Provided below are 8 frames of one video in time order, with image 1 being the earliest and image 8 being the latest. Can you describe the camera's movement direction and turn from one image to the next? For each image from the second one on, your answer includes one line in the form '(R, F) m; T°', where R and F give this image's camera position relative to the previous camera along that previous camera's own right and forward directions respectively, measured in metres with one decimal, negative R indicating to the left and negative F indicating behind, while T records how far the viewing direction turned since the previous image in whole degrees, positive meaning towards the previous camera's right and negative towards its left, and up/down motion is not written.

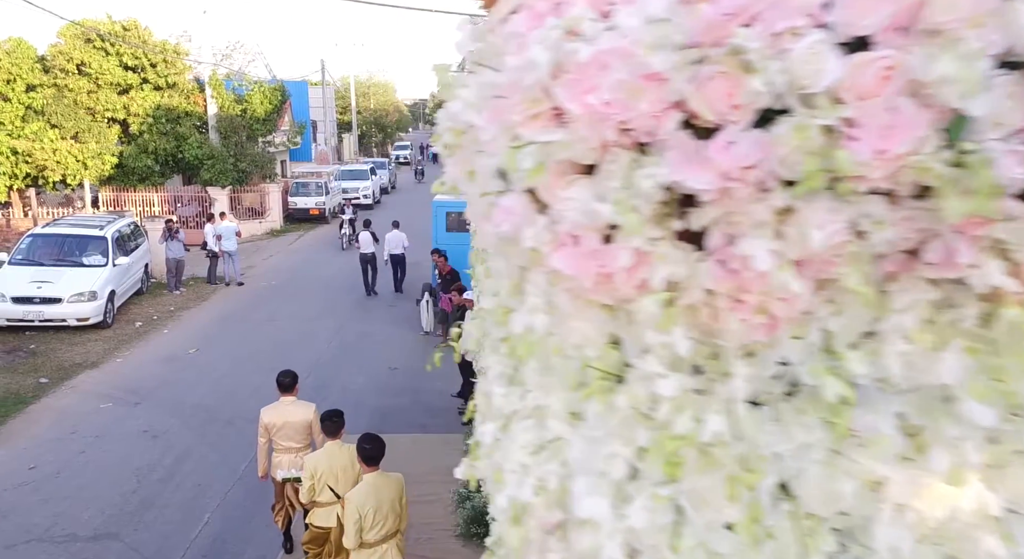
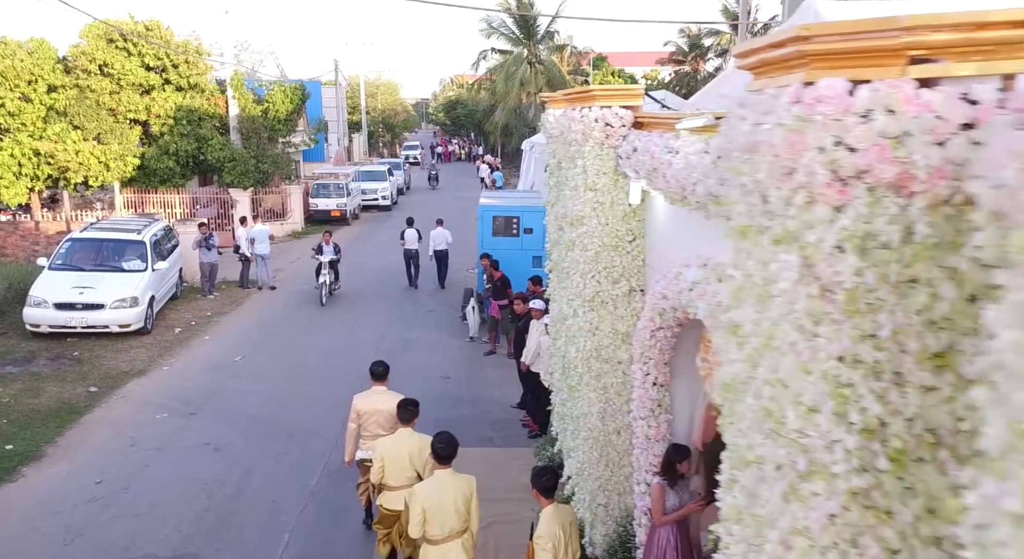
(-0.6, +0.3) m; -1°
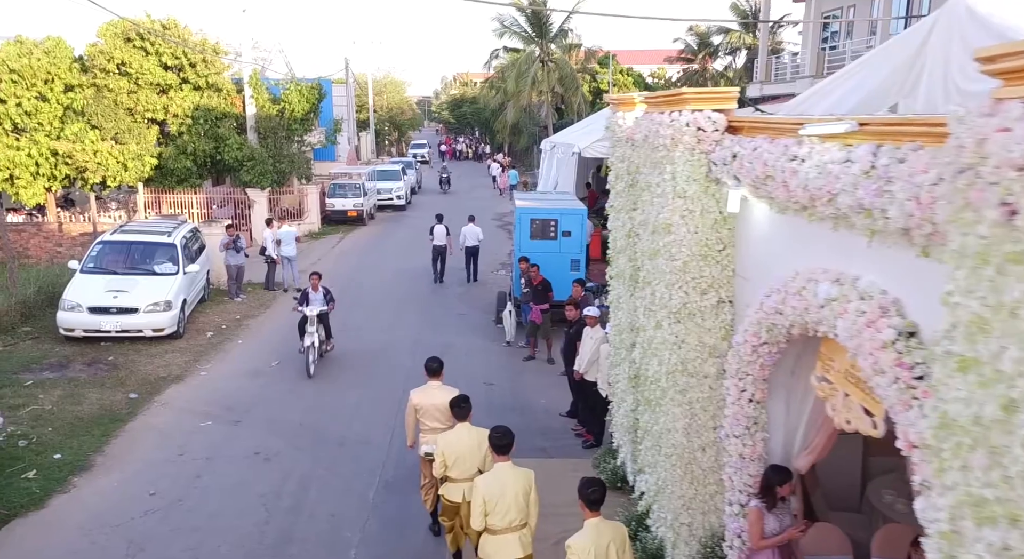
(-0.5, +0.2) m; 0°
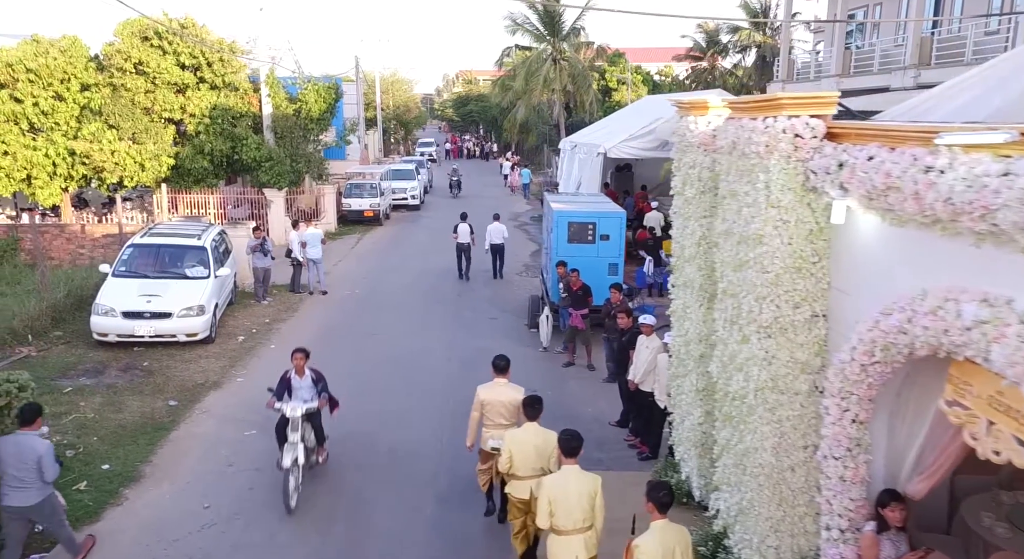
(-0.5, +0.2) m; 0°
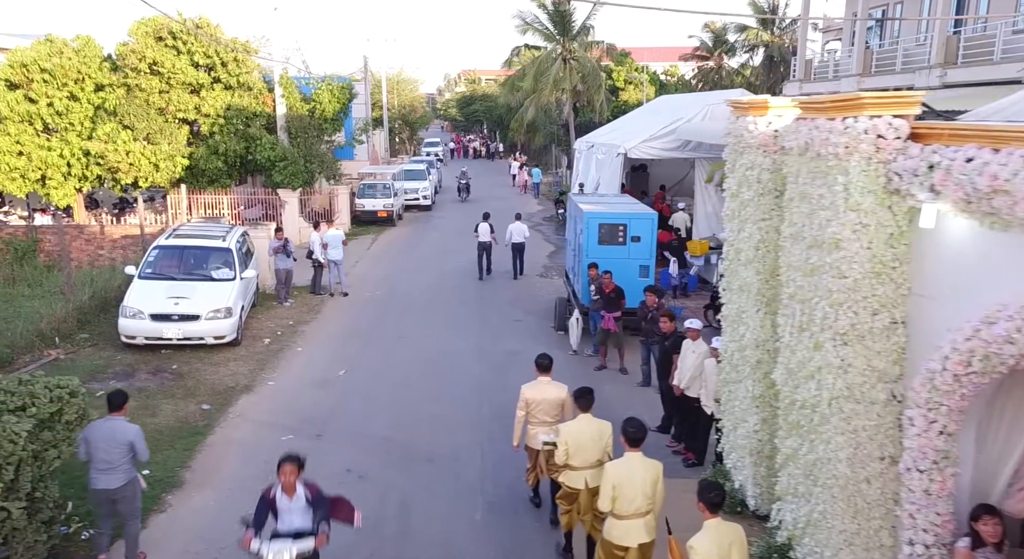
(-0.4, +0.2) m; 0°
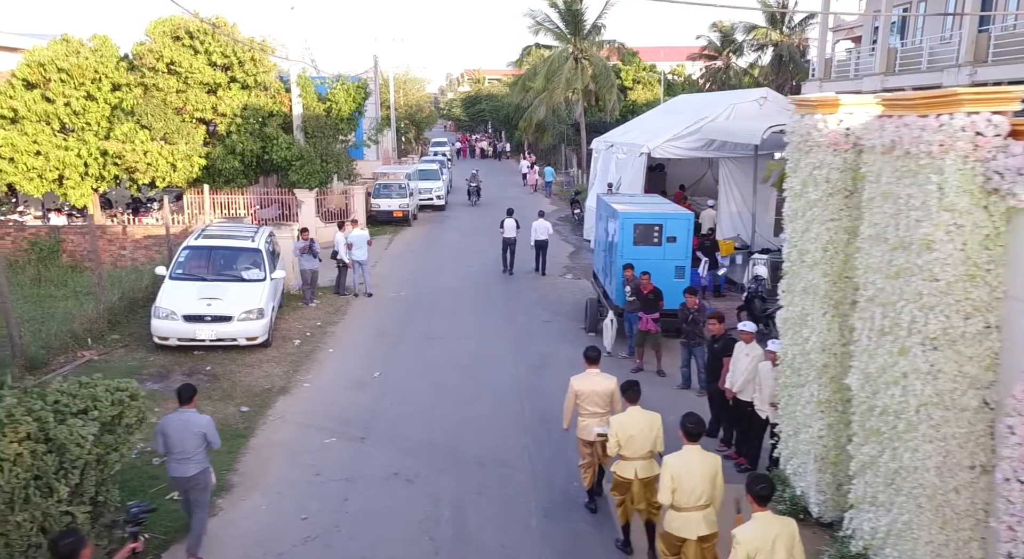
(-0.4, +0.2) m; 0°
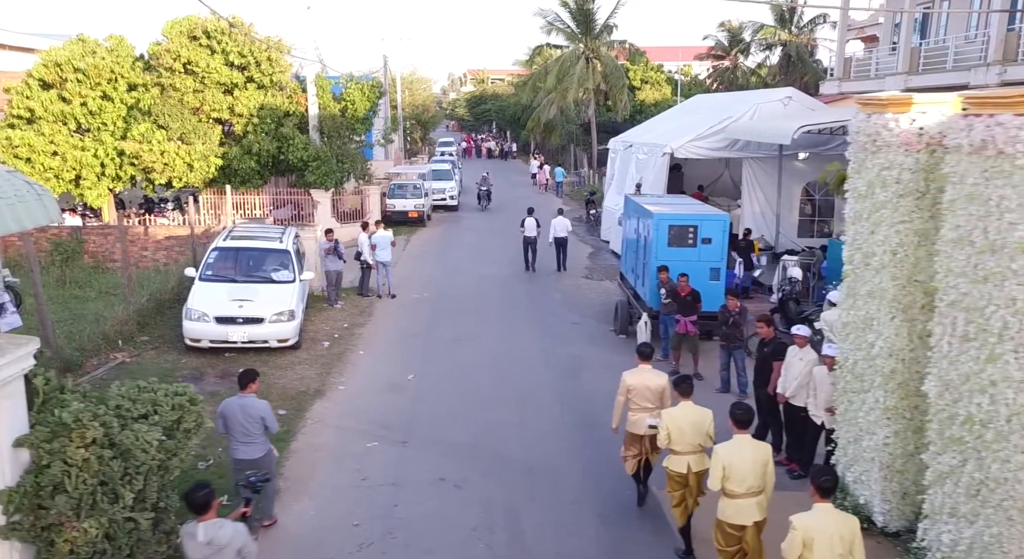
(-0.4, +0.2) m; 0°
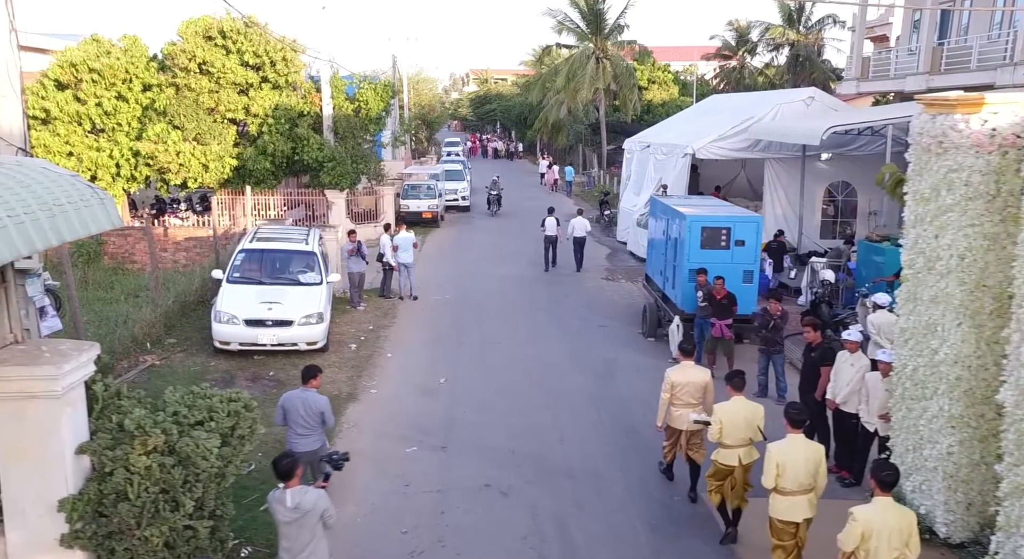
(-0.4, +0.2) m; 0°
